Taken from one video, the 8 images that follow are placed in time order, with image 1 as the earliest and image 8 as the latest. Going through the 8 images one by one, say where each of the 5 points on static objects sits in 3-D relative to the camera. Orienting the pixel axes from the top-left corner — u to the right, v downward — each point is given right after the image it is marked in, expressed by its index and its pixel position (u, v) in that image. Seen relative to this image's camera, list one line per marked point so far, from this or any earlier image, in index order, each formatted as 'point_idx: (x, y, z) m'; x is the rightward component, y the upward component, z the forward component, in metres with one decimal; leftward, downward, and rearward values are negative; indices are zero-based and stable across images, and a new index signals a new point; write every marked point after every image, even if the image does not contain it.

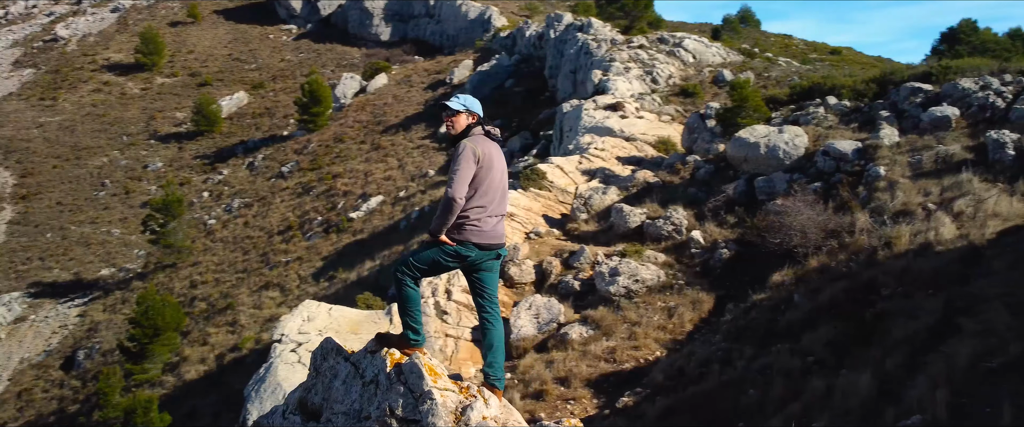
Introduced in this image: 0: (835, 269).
0: (+2.8, -0.5, +8.6) m
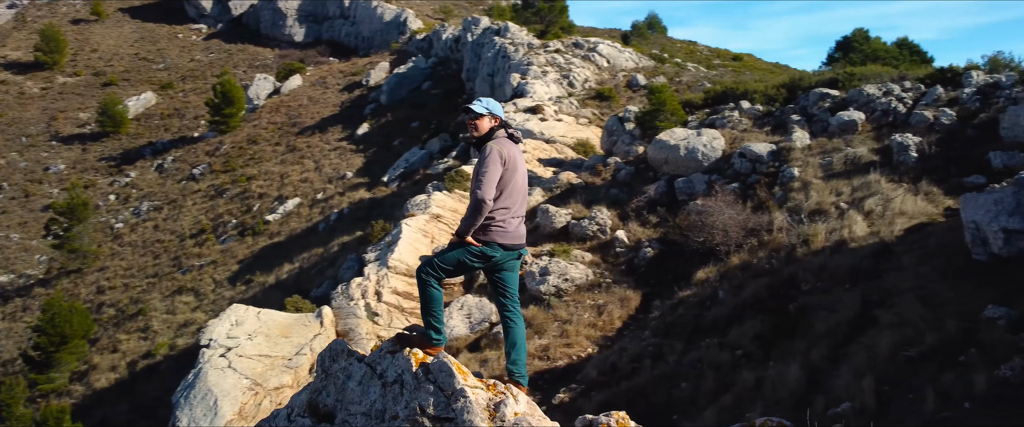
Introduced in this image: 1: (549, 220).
0: (+2.3, -0.5, +9.0) m
1: (+0.4, -0.1, +11.2) m
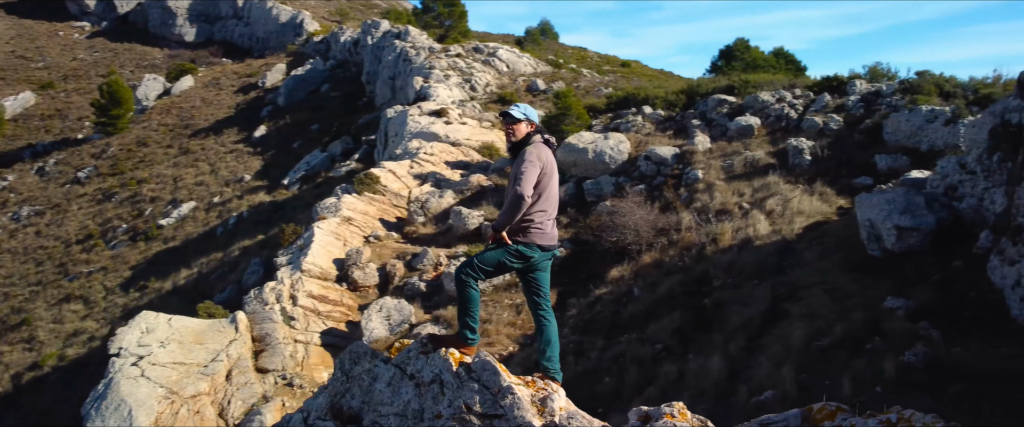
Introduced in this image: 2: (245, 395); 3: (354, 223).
0: (+1.5, -0.5, +9.5) m
1: (-0.6, -0.1, +11.4) m
2: (-2.6, -1.7, +9.4) m
3: (-1.9, -0.1, +11.9) m
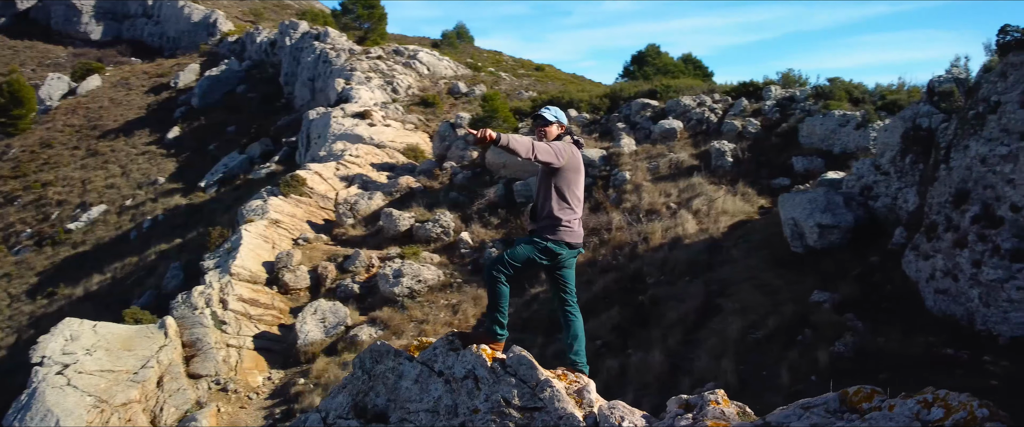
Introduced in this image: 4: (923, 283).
0: (+0.9, -0.5, +9.9) m
1: (-1.4, -0.1, +11.5) m
2: (-3.2, -1.8, +9.2) m
3: (-2.8, -0.1, +11.9) m
4: (+3.2, -0.5, +7.7) m
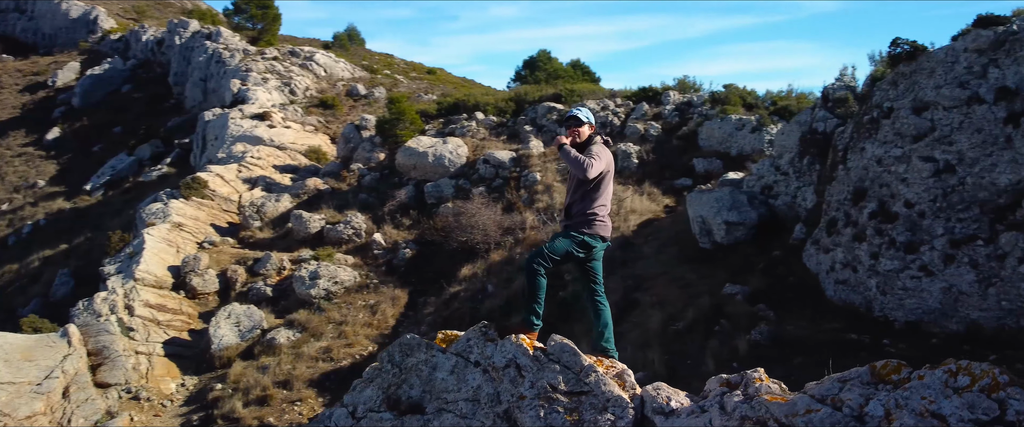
0: (+0.1, -0.5, +10.2) m
1: (-2.5, -0.1, +11.5) m
2: (-3.9, -1.8, +9.0) m
3: (-3.9, -0.2, +11.6) m
4: (+2.7, -0.5, +8.4) m
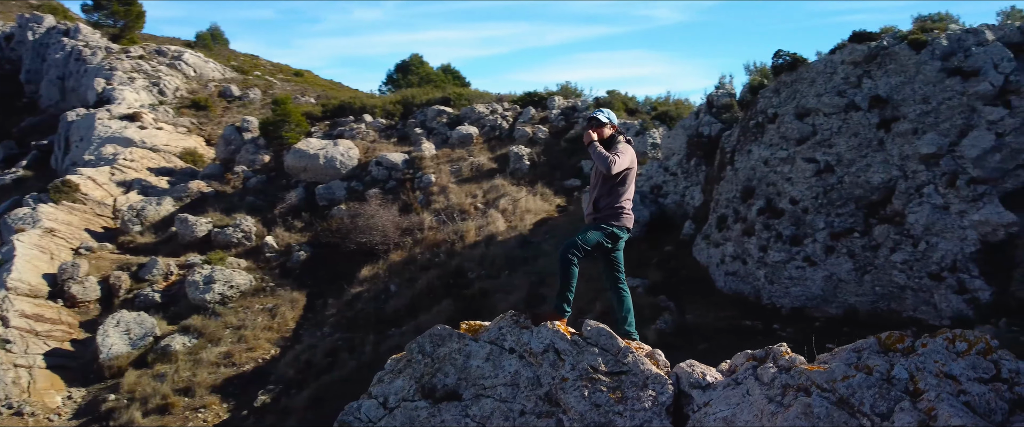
0: (-1.0, -0.5, +10.4) m
1: (-3.7, -0.2, +11.2) m
2: (-4.6, -1.9, +8.5) m
3: (-5.2, -0.2, +11.1) m
4: (+1.9, -0.5, +9.2) m
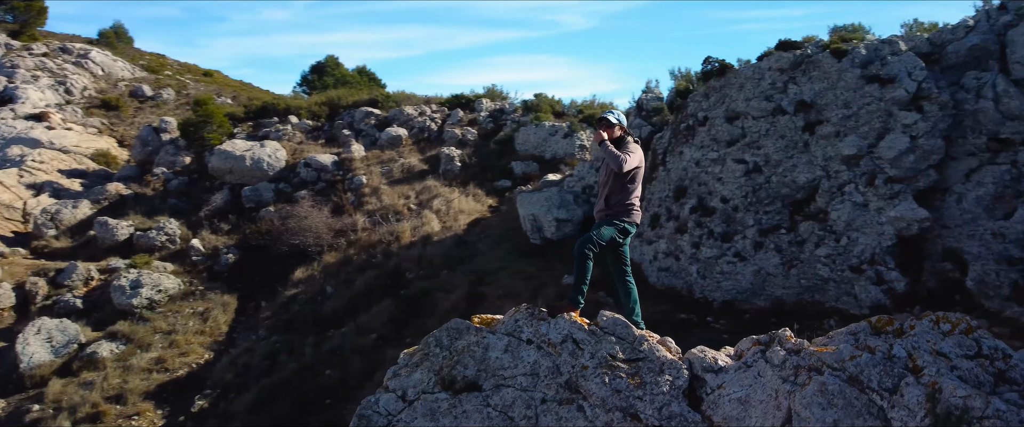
0: (-1.7, -0.5, +10.4) m
1: (-4.5, -0.2, +10.9) m
2: (-5.0, -1.9, +8.1) m
3: (-5.9, -0.3, +10.6) m
4: (+1.3, -0.5, +9.6) m
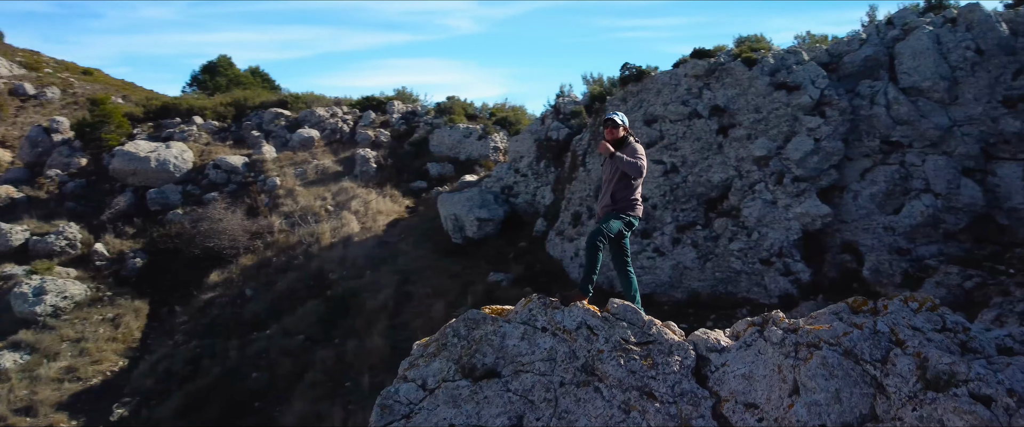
0: (-2.5, -0.5, +10.3) m
1: (-5.4, -0.3, +10.3) m
2: (-5.5, -1.9, +7.5) m
3: (-6.7, -0.3, +9.8) m
4: (+0.6, -0.5, +9.9) m
